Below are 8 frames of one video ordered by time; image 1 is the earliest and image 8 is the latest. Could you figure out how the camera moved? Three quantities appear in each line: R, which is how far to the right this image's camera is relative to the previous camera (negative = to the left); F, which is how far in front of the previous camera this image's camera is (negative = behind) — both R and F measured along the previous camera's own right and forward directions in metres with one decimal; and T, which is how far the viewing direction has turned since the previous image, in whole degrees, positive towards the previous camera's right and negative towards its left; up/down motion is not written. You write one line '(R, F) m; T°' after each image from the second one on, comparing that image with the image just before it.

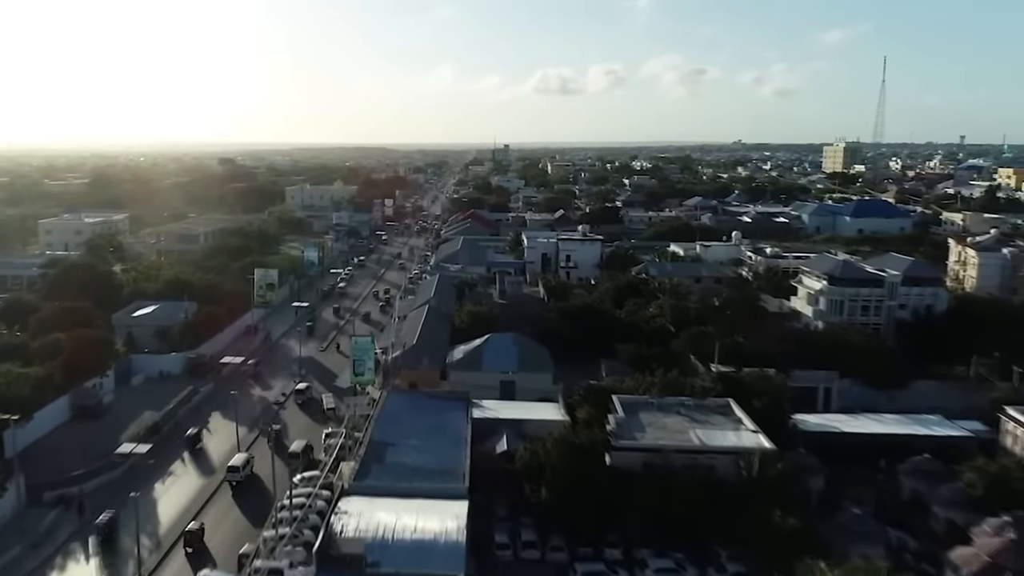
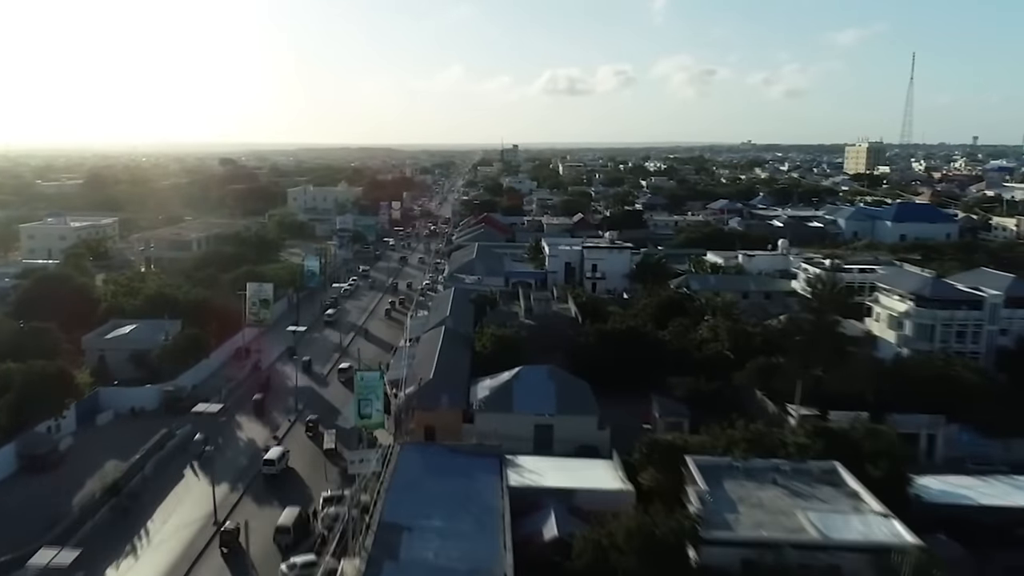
(-0.4, +2.0) m; 0°
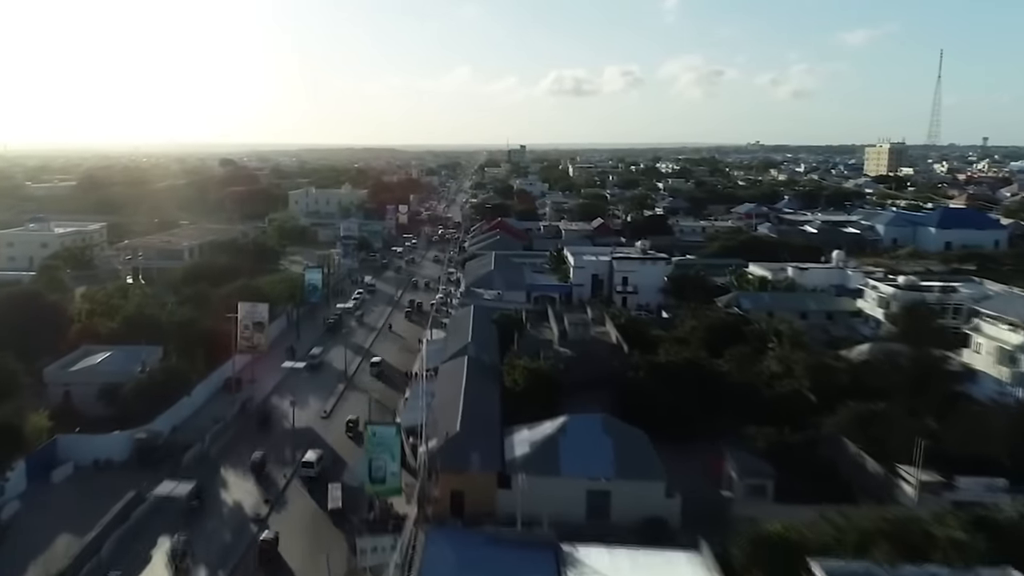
(-0.4, +1.9) m; 0°
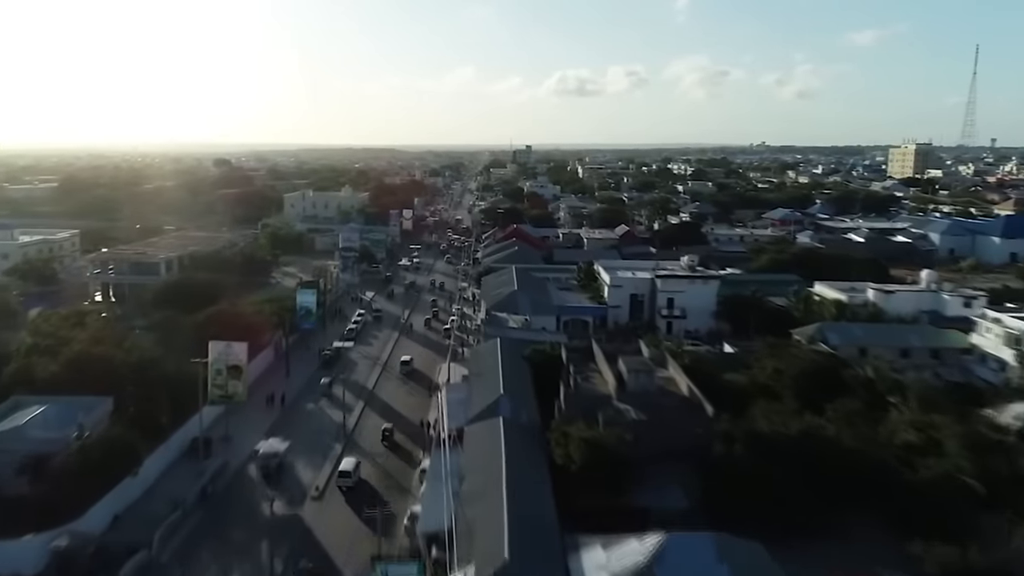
(-0.5, +2.6) m; 0°
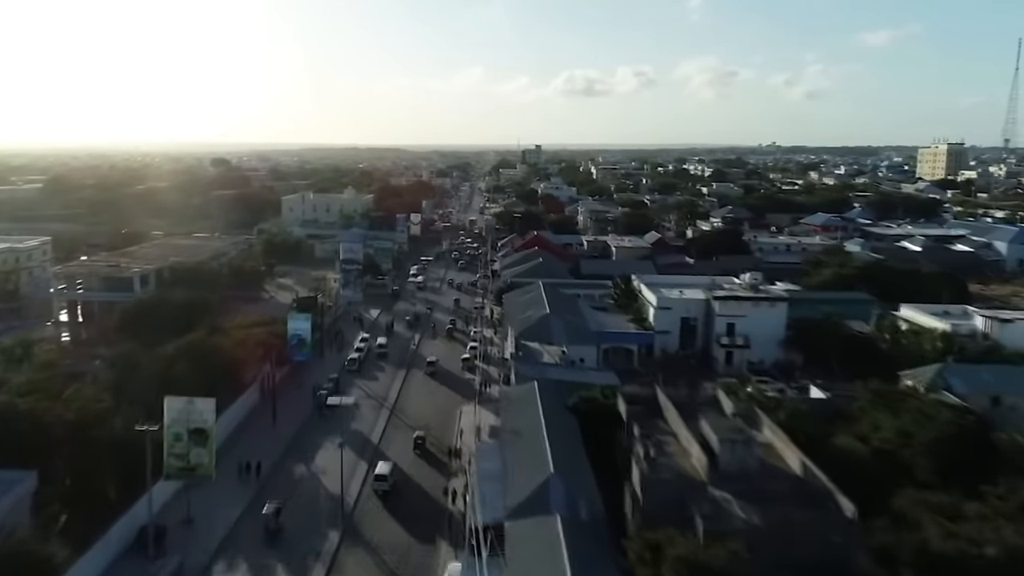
(-0.4, +2.4) m; 0°
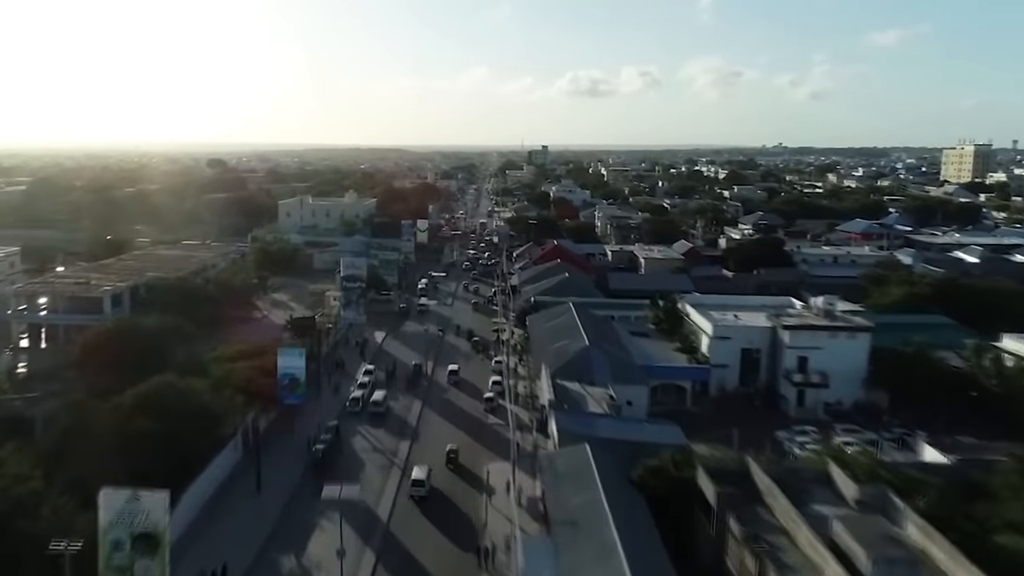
(-0.4, +2.0) m; 0°
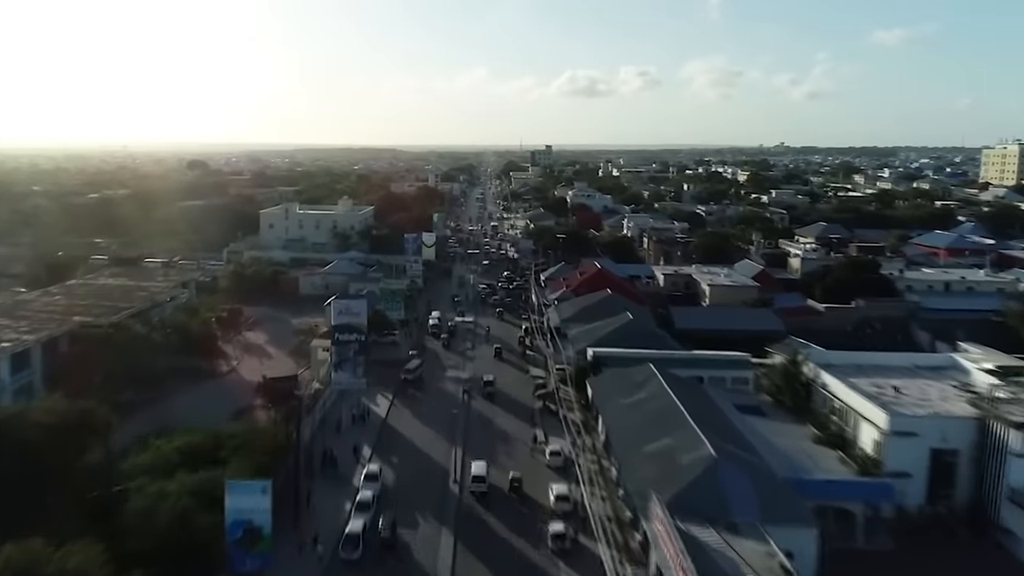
(-0.8, +3.9) m; 0°
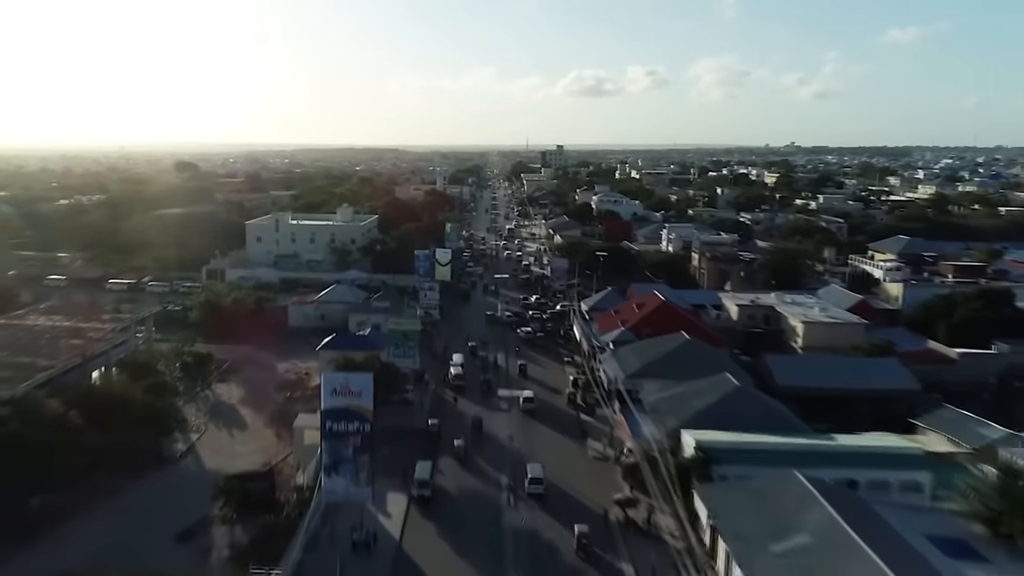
(-0.6, +3.3) m; 0°
